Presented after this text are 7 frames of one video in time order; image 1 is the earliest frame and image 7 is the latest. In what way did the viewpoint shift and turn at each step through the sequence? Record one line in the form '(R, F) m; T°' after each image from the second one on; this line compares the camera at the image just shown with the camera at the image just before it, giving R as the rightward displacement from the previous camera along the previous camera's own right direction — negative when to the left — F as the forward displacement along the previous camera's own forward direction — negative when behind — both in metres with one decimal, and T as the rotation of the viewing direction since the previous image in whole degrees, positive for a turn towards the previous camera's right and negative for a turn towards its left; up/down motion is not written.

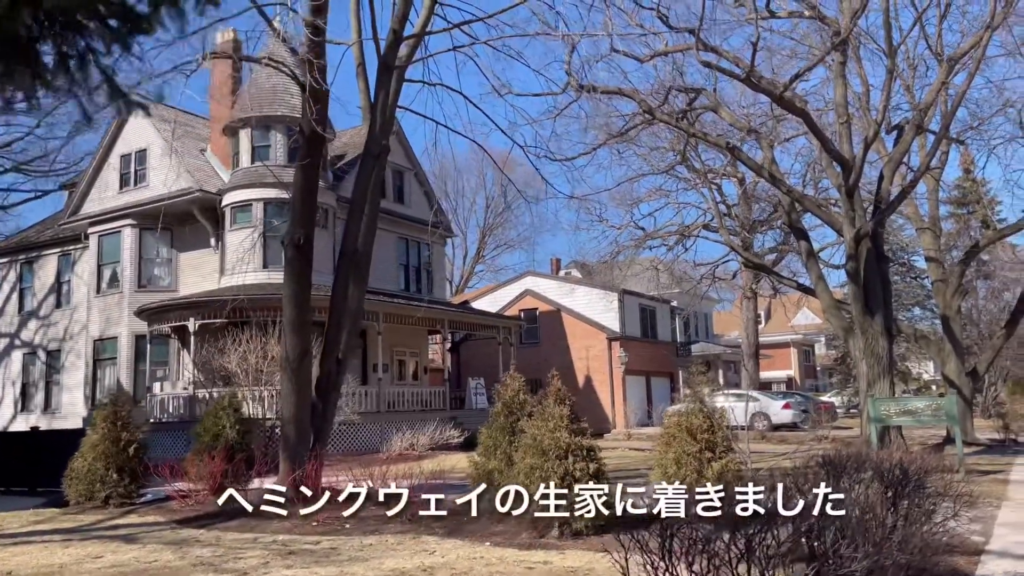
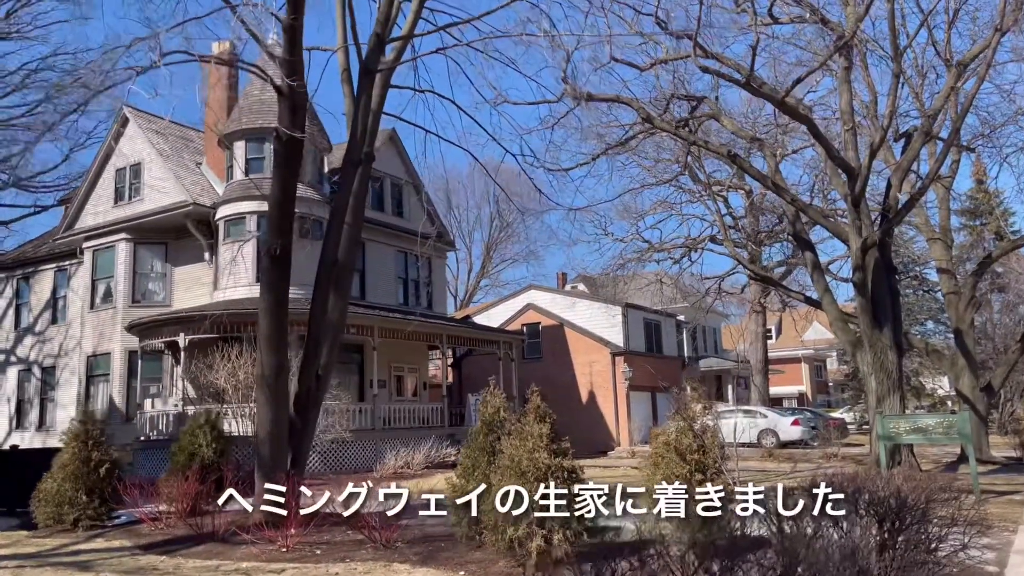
(+0.3, +0.5) m; -1°
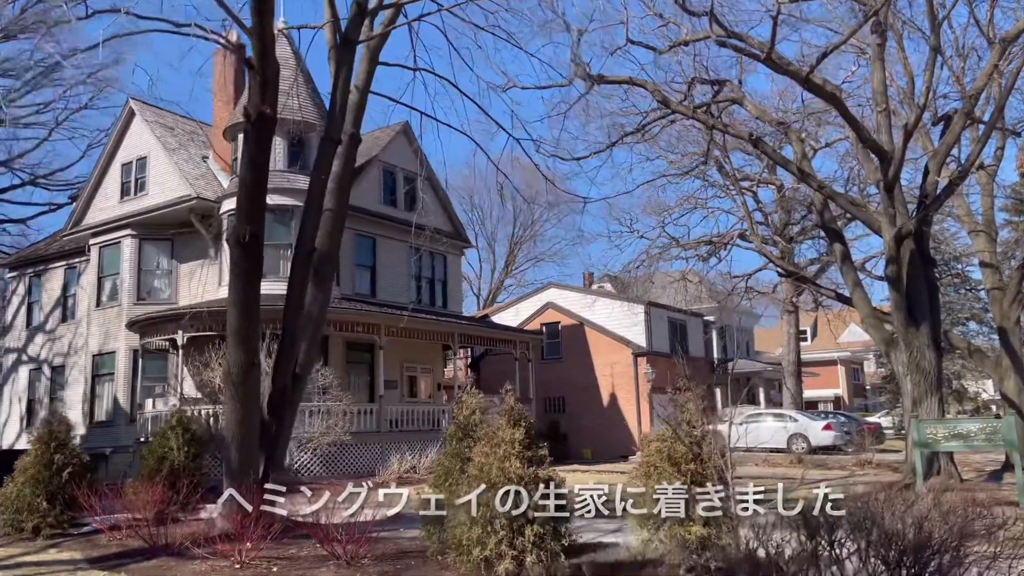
(+0.5, +0.9) m; -2°
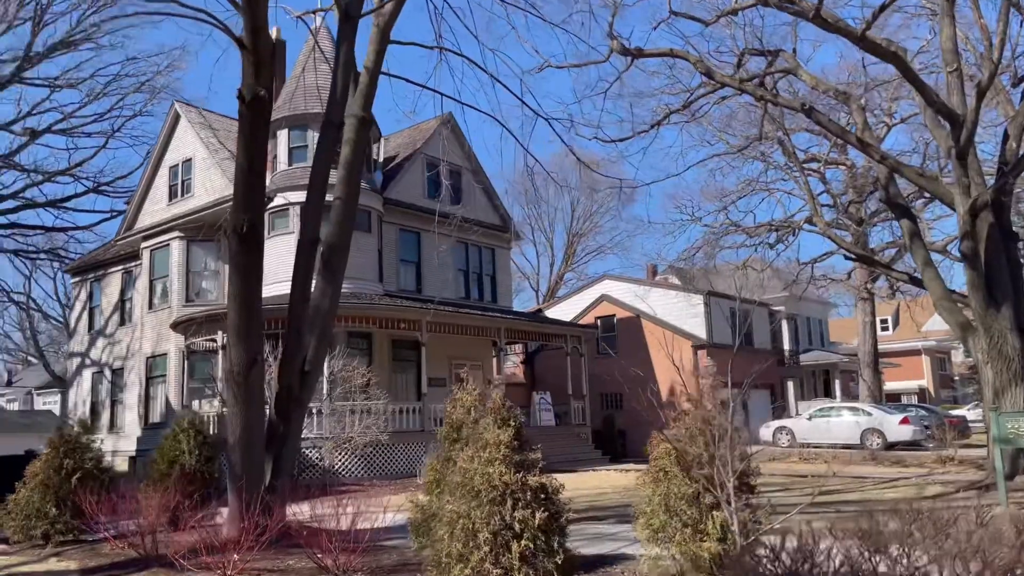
(+0.6, +0.8) m; -5°
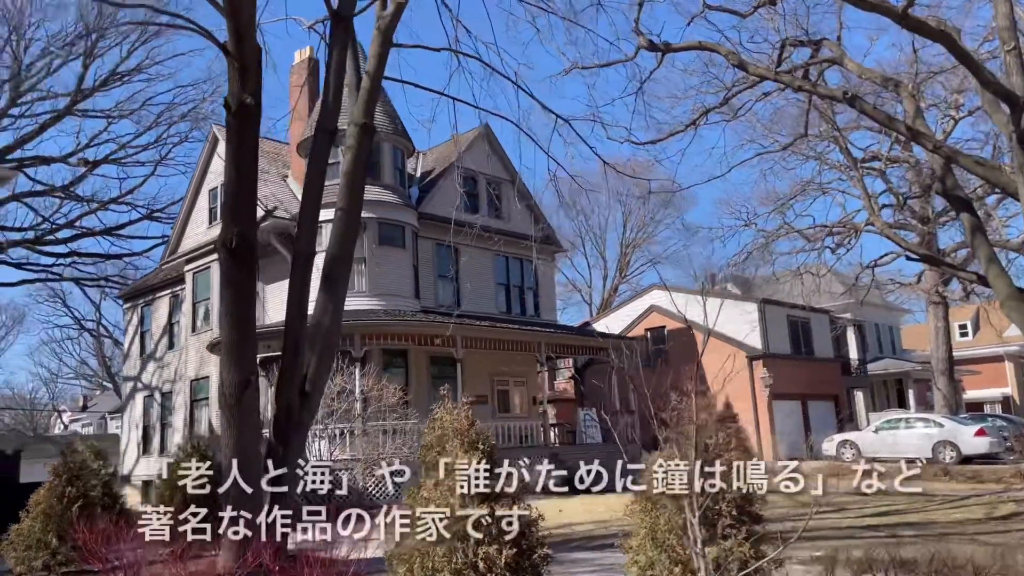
(+0.6, +0.6) m; -4°
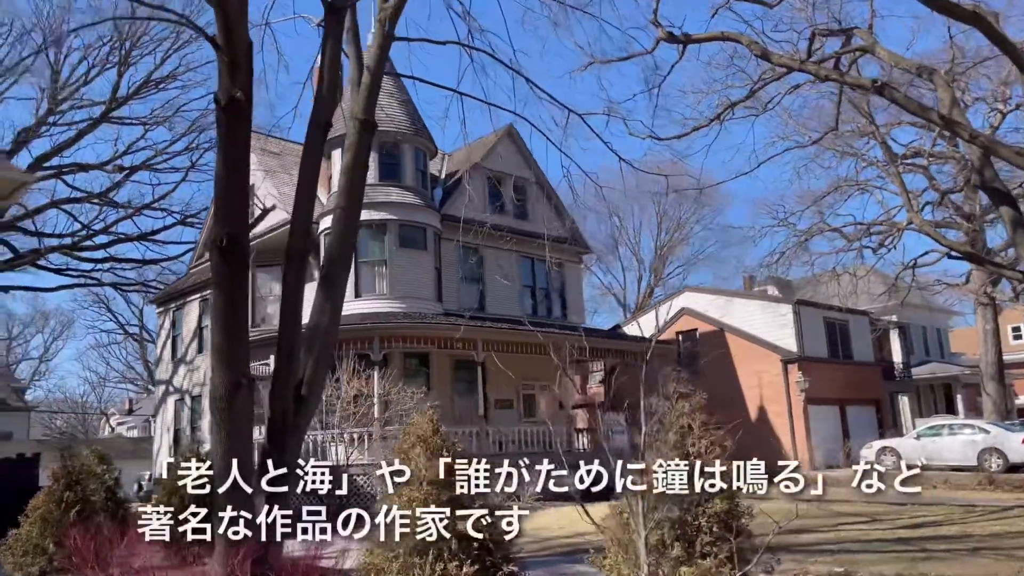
(+0.4, +0.4) m; -3°
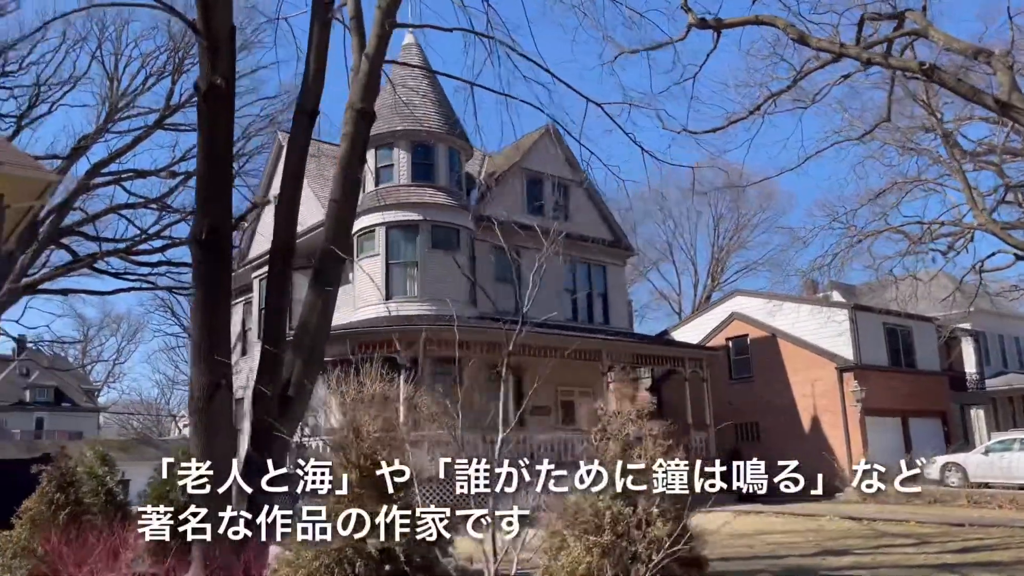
(+0.6, +0.6) m; -5°
